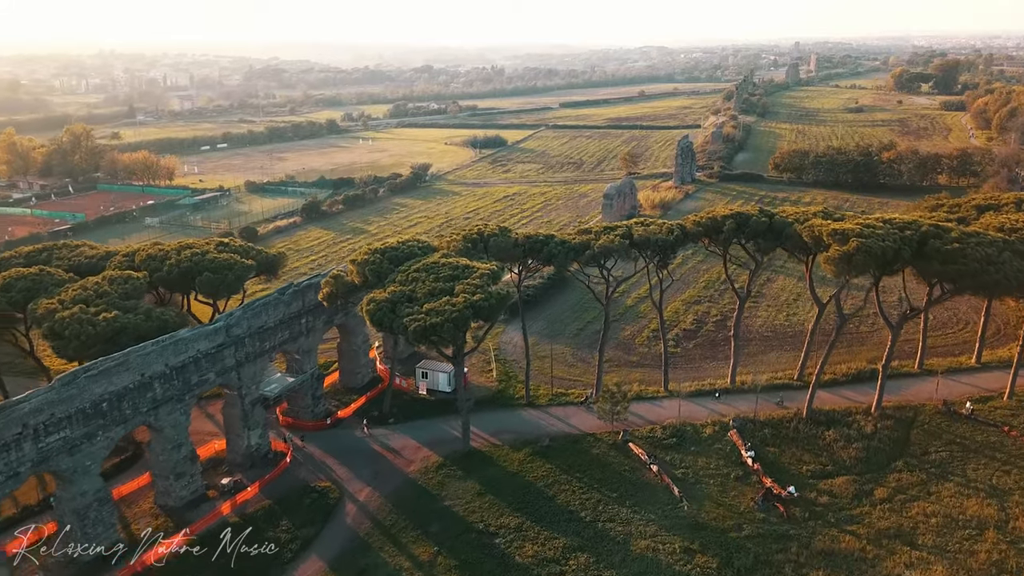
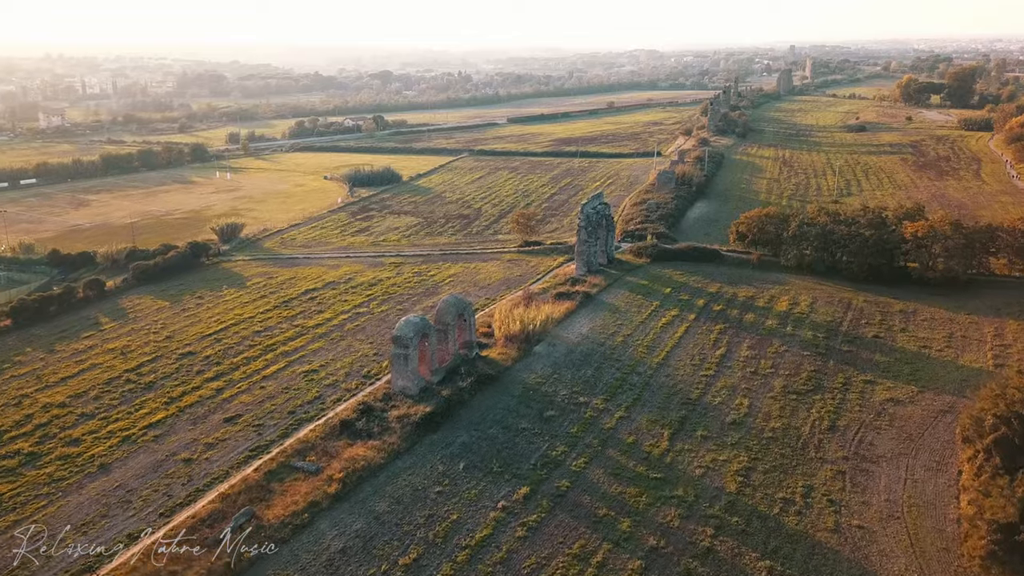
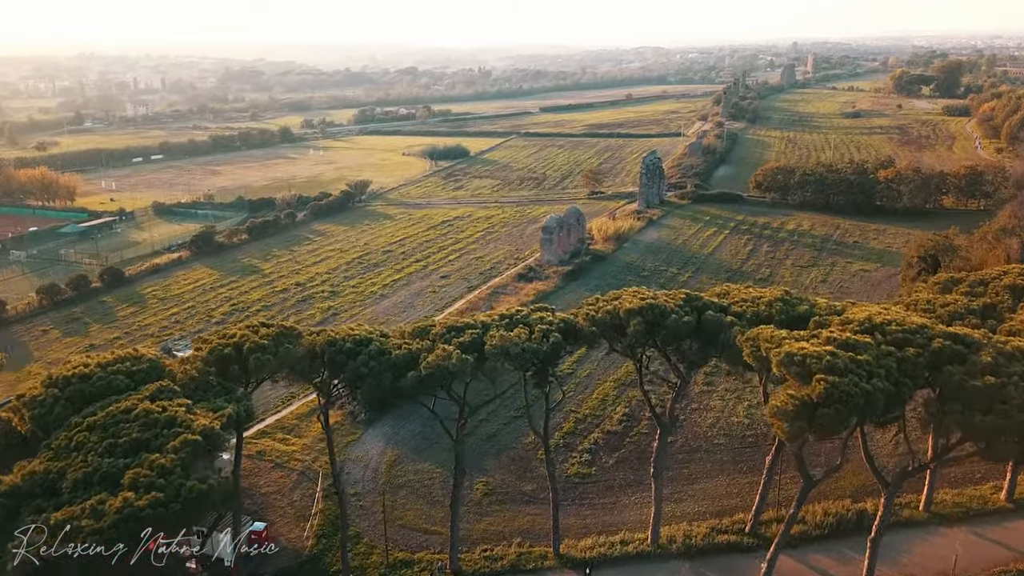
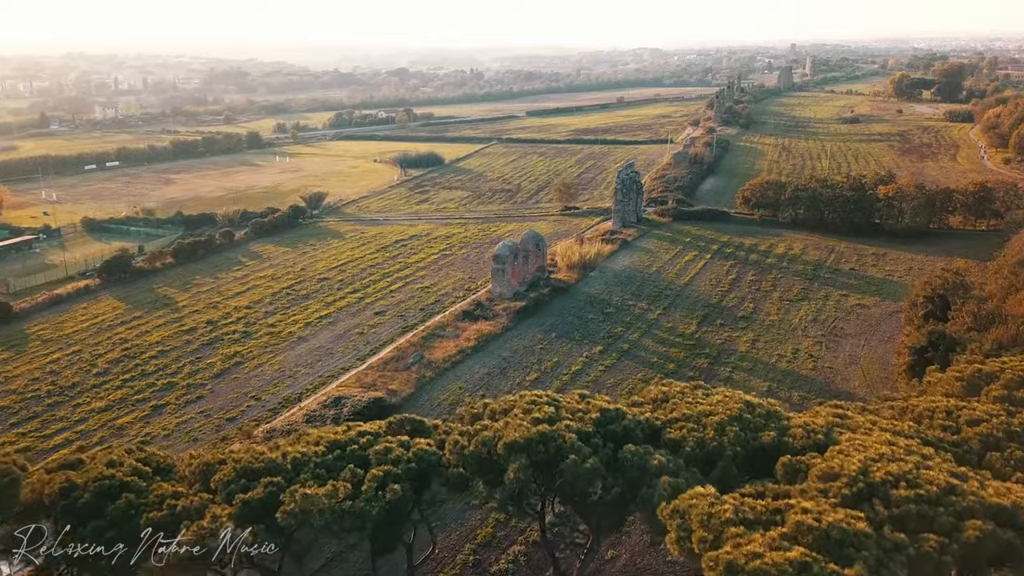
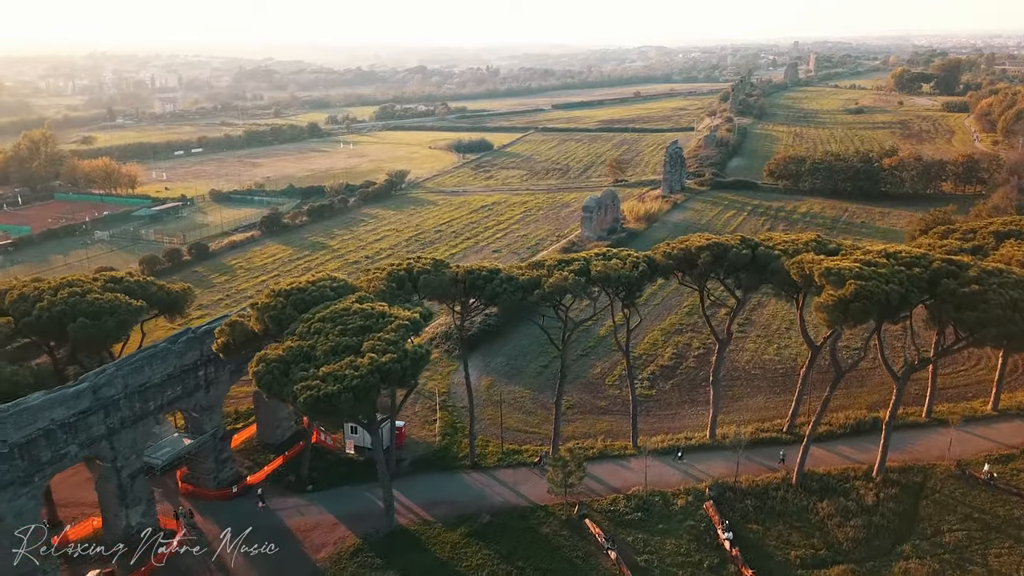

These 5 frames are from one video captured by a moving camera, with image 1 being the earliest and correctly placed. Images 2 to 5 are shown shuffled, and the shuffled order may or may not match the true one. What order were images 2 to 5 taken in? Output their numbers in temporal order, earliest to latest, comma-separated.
5, 3, 4, 2
